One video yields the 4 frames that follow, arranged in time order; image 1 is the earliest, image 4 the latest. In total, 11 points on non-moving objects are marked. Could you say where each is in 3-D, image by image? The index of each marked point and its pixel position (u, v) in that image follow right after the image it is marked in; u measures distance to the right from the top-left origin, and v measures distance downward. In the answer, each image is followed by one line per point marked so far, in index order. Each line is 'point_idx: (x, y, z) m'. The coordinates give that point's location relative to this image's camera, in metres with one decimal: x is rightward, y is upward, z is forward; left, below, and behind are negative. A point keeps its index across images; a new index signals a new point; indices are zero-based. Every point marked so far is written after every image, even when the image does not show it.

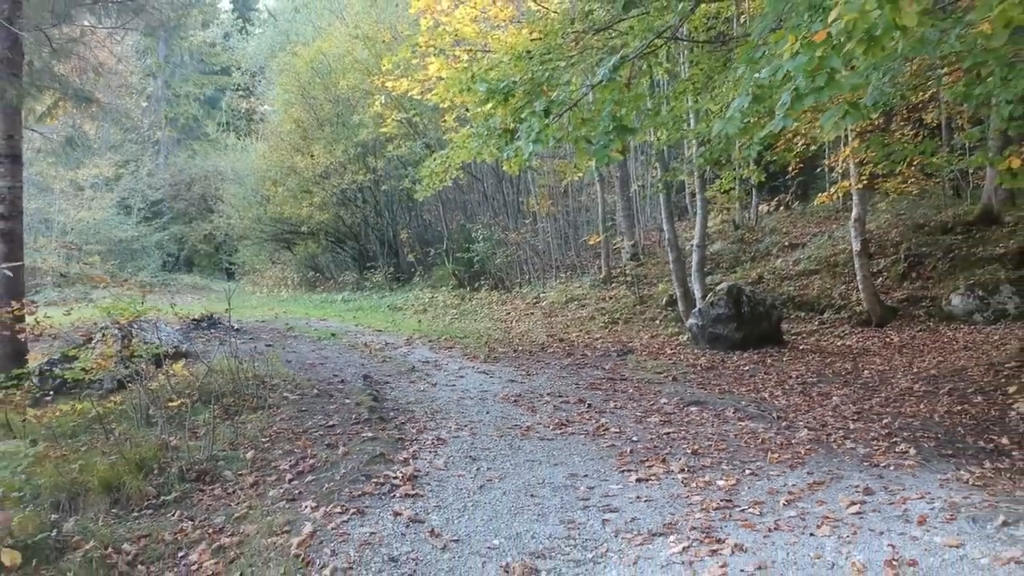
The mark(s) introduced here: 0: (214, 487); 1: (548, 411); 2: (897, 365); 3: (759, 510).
0: (-2.5, -1.7, +5.5) m
1: (+0.4, -1.4, +7.5) m
2: (+5.8, -1.1, +9.7) m
3: (+1.8, -1.6, +4.7) m
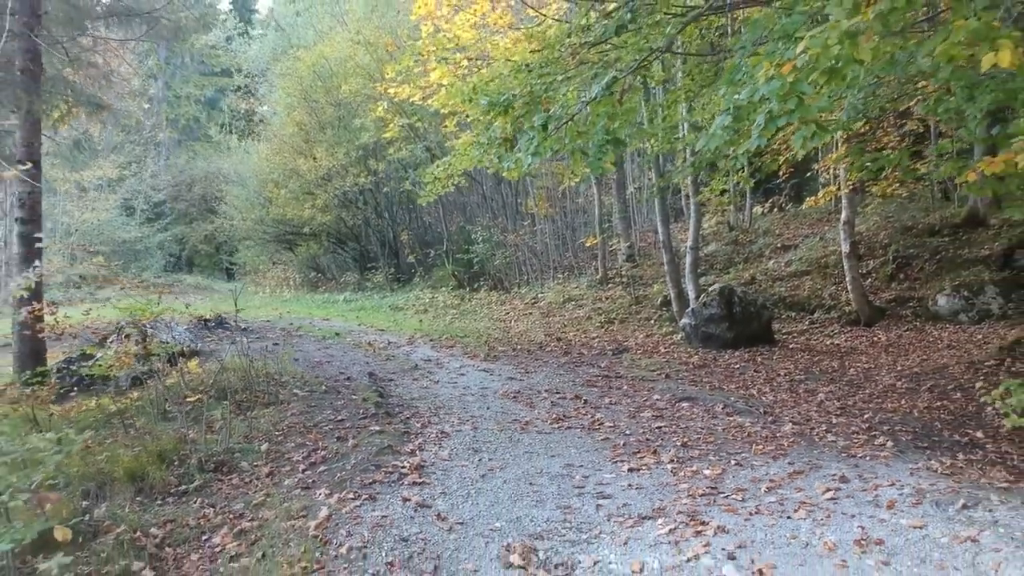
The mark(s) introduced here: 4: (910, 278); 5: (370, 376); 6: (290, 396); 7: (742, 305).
0: (-2.5, -1.7, +5.9) m
1: (+0.4, -1.4, +7.8) m
2: (+5.7, -1.2, +10.1) m
3: (+1.8, -1.6, +5.0) m
4: (+8.1, +0.2, +13.2) m
5: (-2.0, -1.2, +9.0) m
6: (-2.7, -1.3, +7.8) m
7: (+4.0, -0.3, +11.2) m
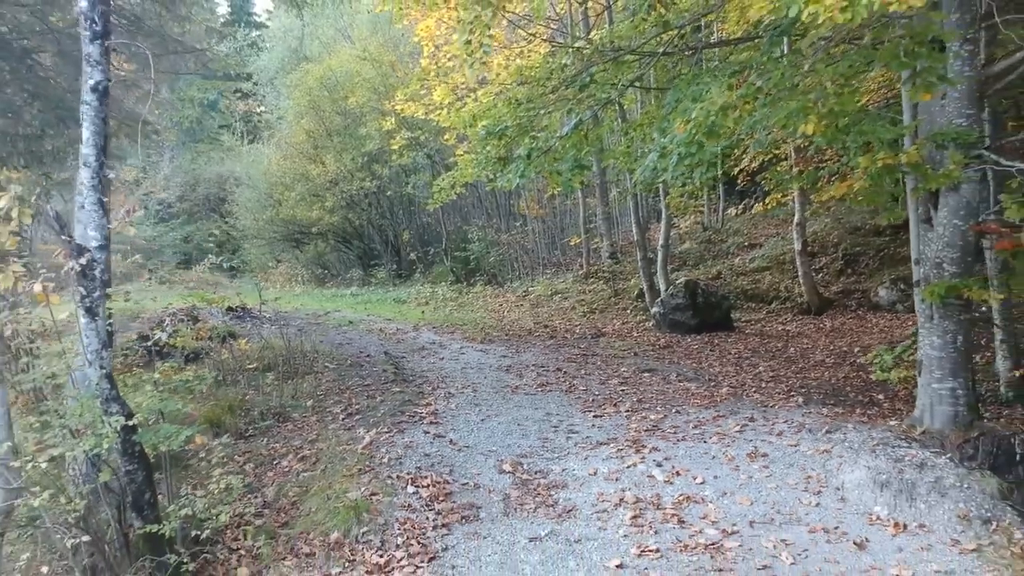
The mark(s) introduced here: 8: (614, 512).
0: (-2.6, -1.6, +7.6) m
1: (+0.3, -1.3, +9.6) m
2: (+5.6, -1.0, +11.8) m
3: (+1.7, -1.5, +6.8) m
4: (+8.0, +0.4, +15.0) m
5: (-2.1, -1.1, +10.7) m
6: (-2.8, -1.2, +9.5) m
7: (+3.9, -0.1, +13.0) m
8: (+0.8, -1.8, +5.3) m
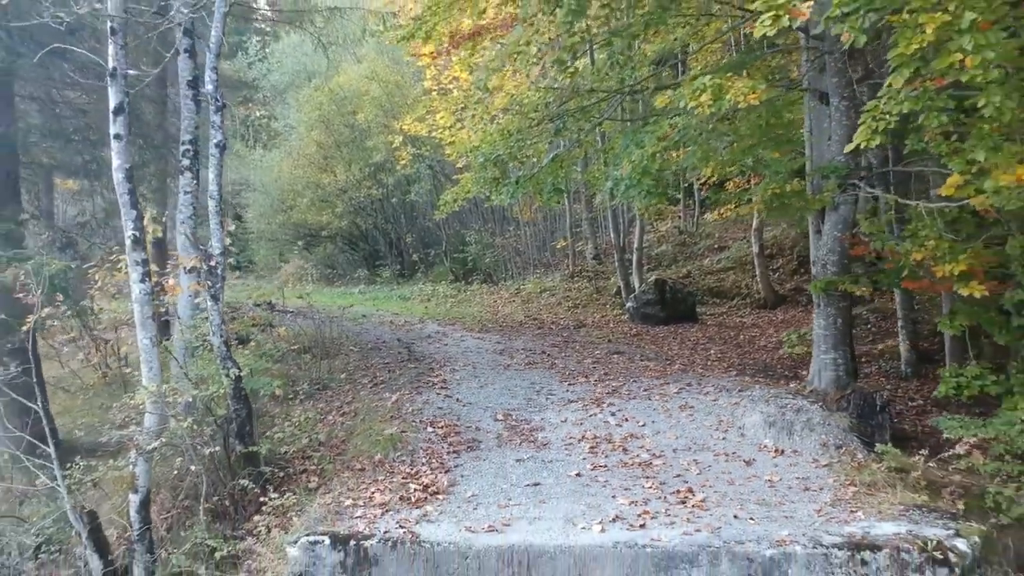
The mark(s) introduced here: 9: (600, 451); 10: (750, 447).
0: (-2.7, -1.5, +9.6) m
1: (+0.2, -1.2, +11.6) m
2: (+5.5, -1.0, +13.9) m
3: (+1.6, -1.4, +8.8) m
4: (+7.8, +0.4, +17.1) m
5: (-2.2, -1.0, +12.7) m
6: (-2.9, -1.1, +11.5) m
7: (+3.7, -0.1, +15.1) m
8: (+0.7, -1.8, +7.3) m
9: (+1.0, -1.8, +7.1) m
10: (+2.6, -1.8, +7.2) m
